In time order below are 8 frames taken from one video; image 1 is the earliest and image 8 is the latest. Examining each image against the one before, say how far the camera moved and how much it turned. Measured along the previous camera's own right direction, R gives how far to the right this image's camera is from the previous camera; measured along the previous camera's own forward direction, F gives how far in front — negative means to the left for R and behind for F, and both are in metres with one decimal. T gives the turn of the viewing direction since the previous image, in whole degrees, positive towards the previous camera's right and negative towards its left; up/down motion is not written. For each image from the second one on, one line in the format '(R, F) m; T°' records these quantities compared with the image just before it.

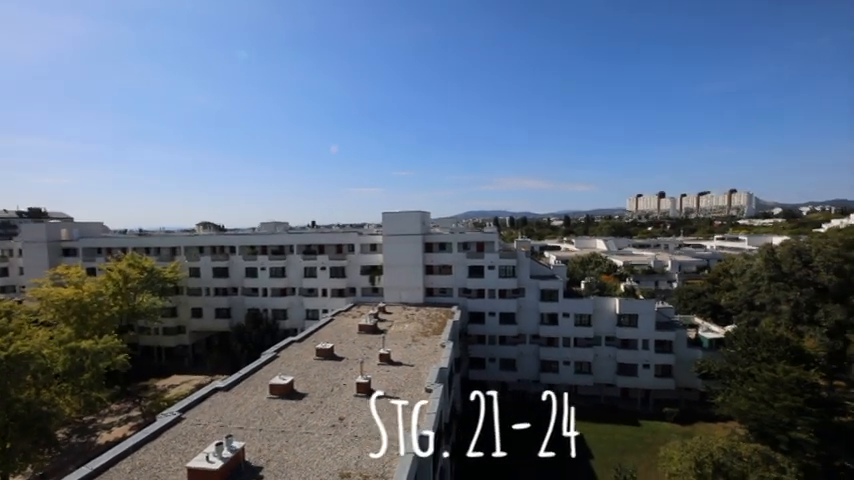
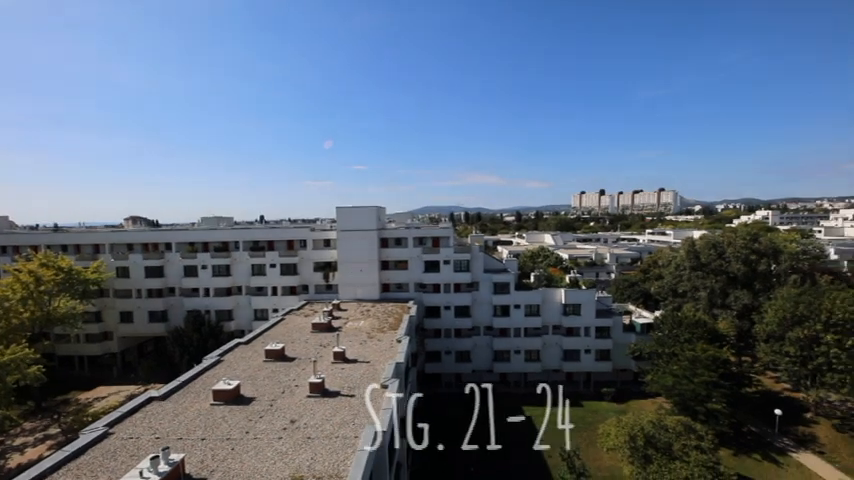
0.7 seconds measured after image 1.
(+0.2, +0.2) m; +7°
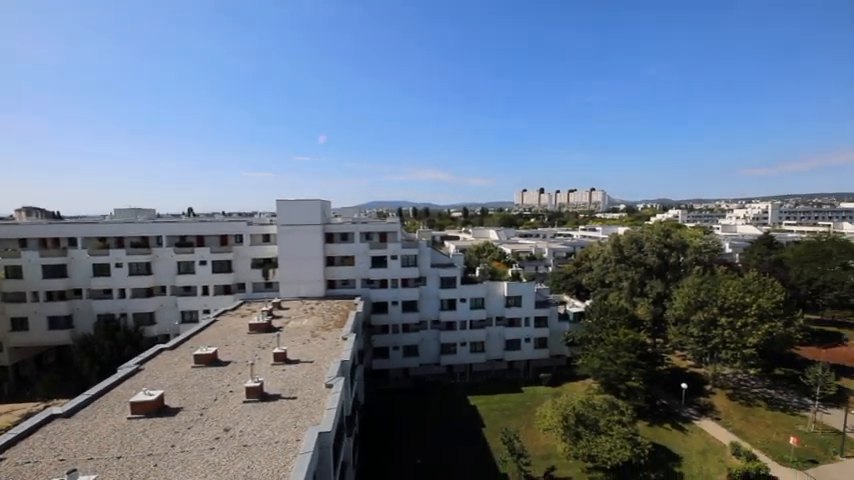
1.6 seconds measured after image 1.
(+0.6, +0.2) m; +9°
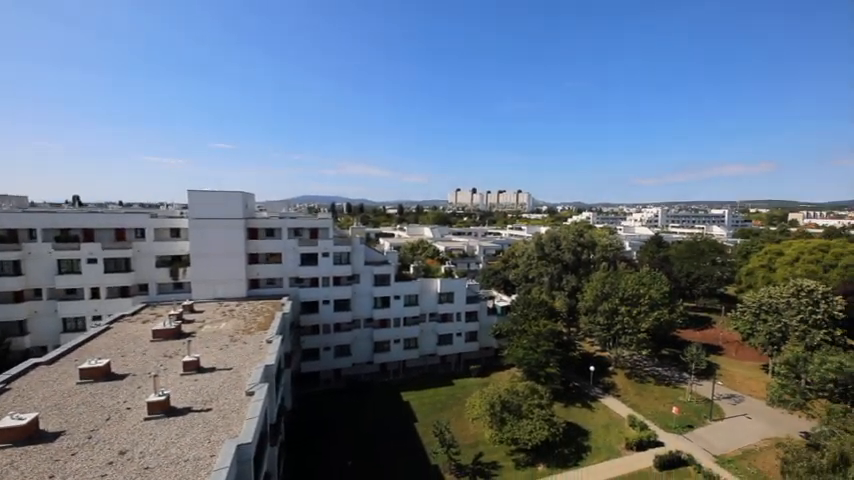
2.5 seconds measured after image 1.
(+0.6, +0.2) m; +11°
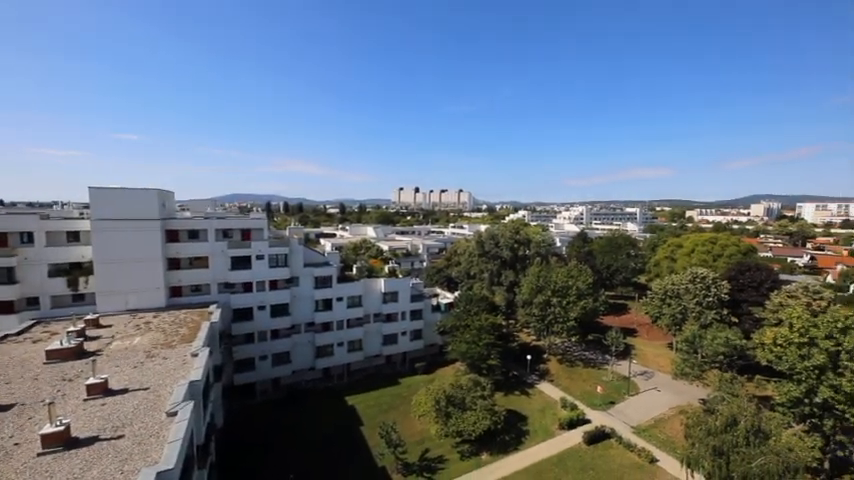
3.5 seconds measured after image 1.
(+0.5, +0.1) m; +9°
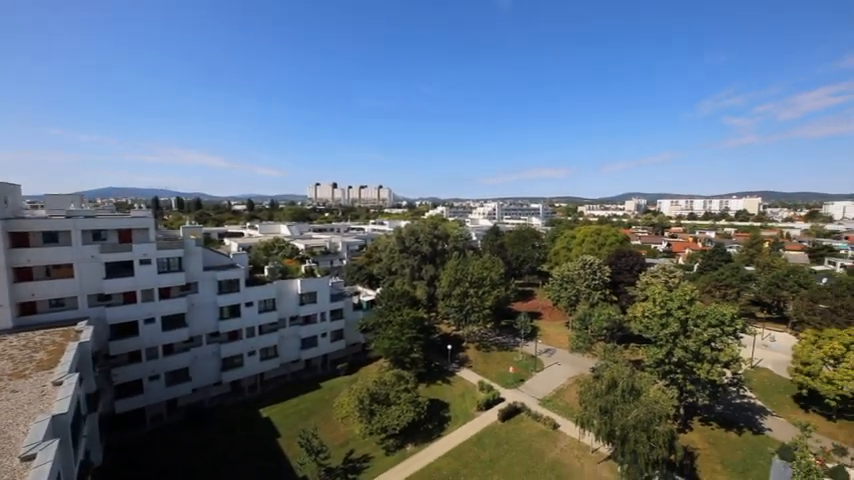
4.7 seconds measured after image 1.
(+0.8, -0.1) m; +13°
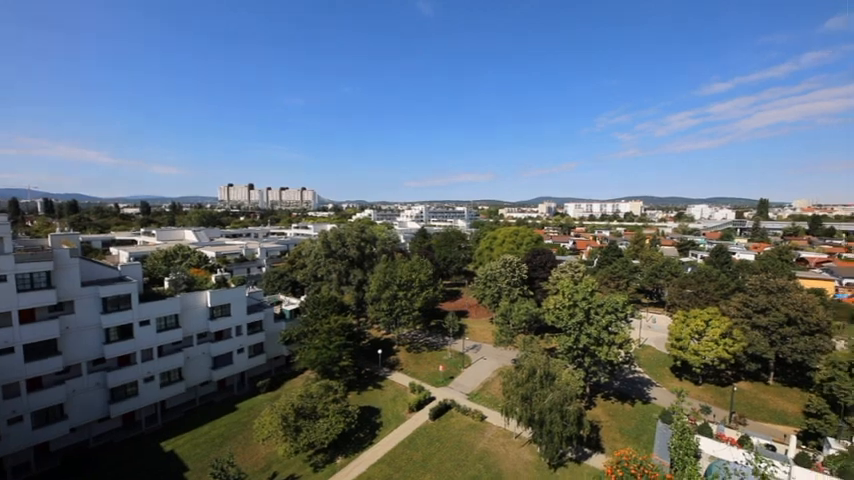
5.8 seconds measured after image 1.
(+0.5, +0.2) m; +12°
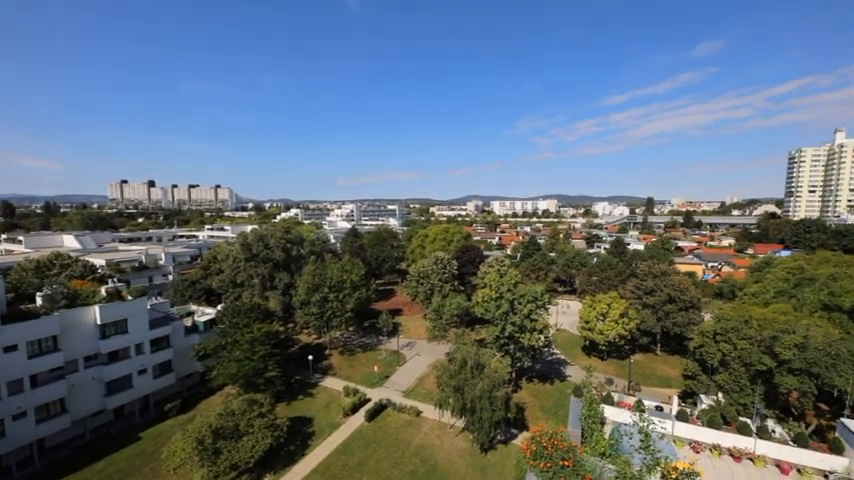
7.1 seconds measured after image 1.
(+0.6, 0.0) m; +11°
